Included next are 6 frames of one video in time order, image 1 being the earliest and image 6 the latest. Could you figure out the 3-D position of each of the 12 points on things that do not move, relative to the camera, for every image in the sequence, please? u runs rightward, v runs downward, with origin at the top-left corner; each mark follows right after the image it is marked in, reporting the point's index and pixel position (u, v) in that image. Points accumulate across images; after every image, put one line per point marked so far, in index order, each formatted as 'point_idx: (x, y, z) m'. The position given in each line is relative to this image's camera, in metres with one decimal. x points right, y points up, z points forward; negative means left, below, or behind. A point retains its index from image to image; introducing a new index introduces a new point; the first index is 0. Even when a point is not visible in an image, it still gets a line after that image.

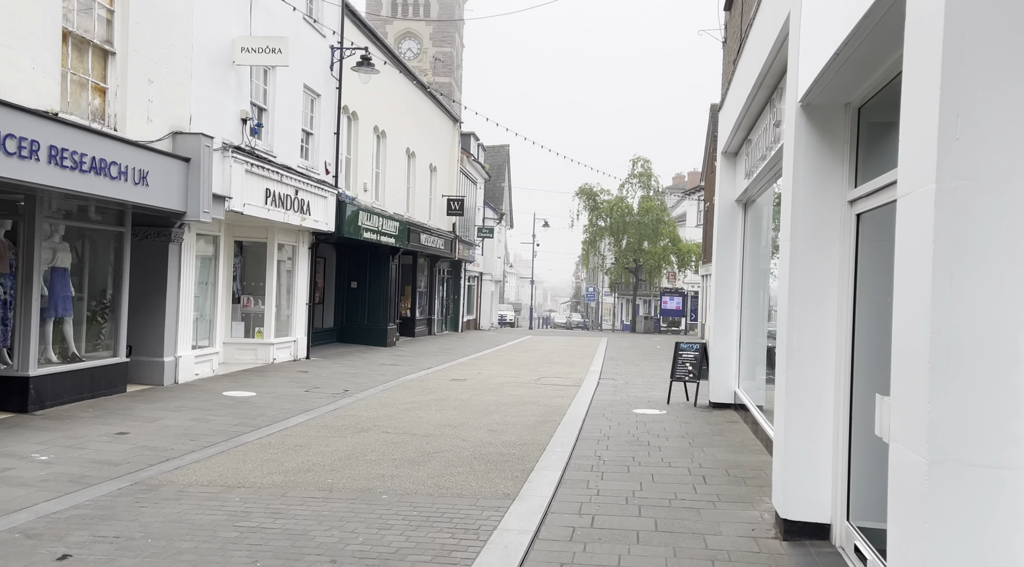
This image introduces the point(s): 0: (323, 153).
0: (-3.8, +2.6, +16.8) m
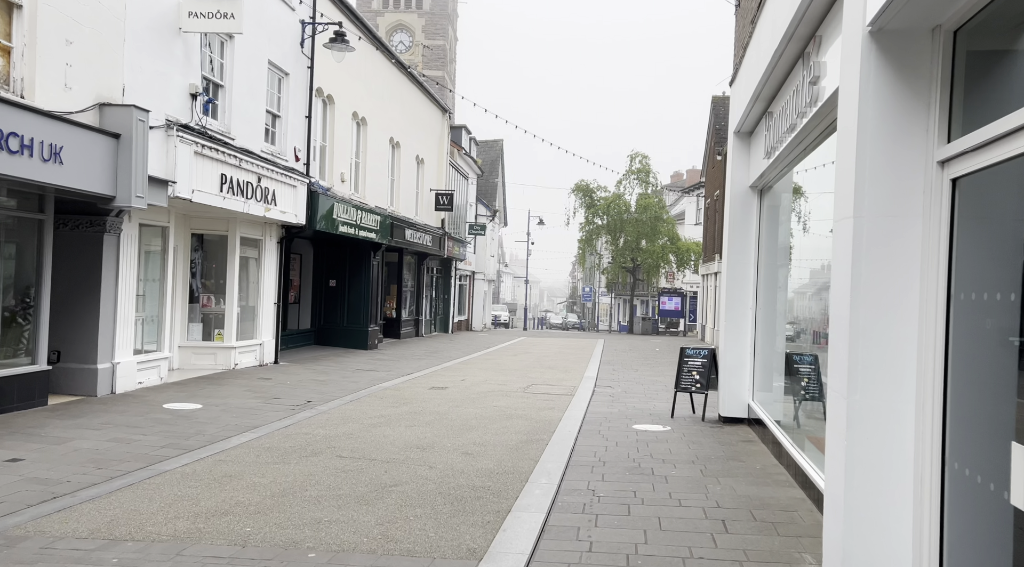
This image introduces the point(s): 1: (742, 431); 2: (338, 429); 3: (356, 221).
0: (-4.0, +2.7, +15.3) m
1: (+2.8, -1.8, +10.1) m
2: (-1.9, -1.6, +9.3) m
3: (-3.4, +1.4, +18.4) m
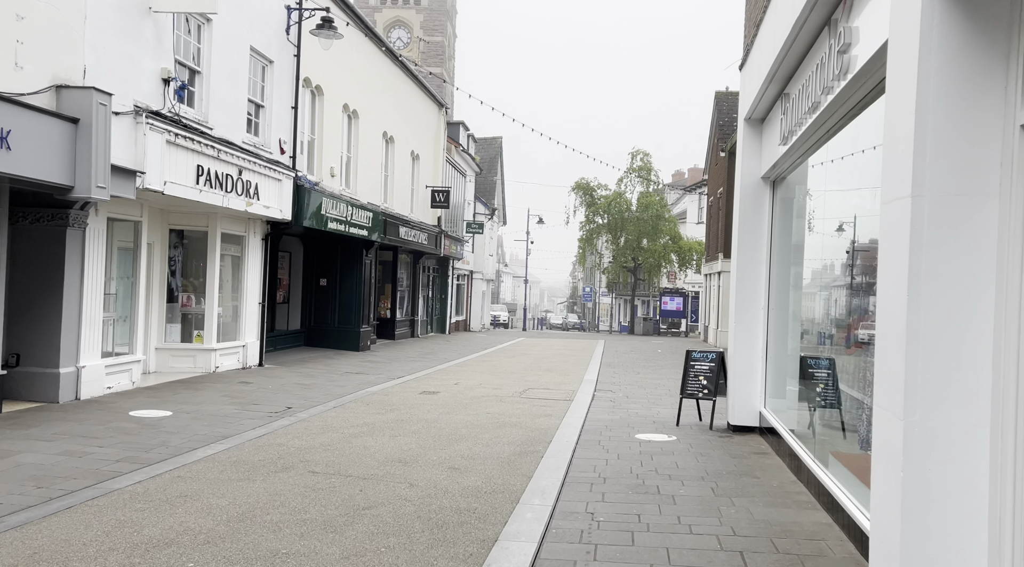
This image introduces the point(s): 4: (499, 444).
0: (-4.1, +2.7, +14.6) m
1: (+2.7, -1.7, +9.3) m
2: (-2.0, -1.6, +8.6) m
3: (-3.5, +1.4, +17.7) m
4: (-0.1, -1.6, +8.5) m
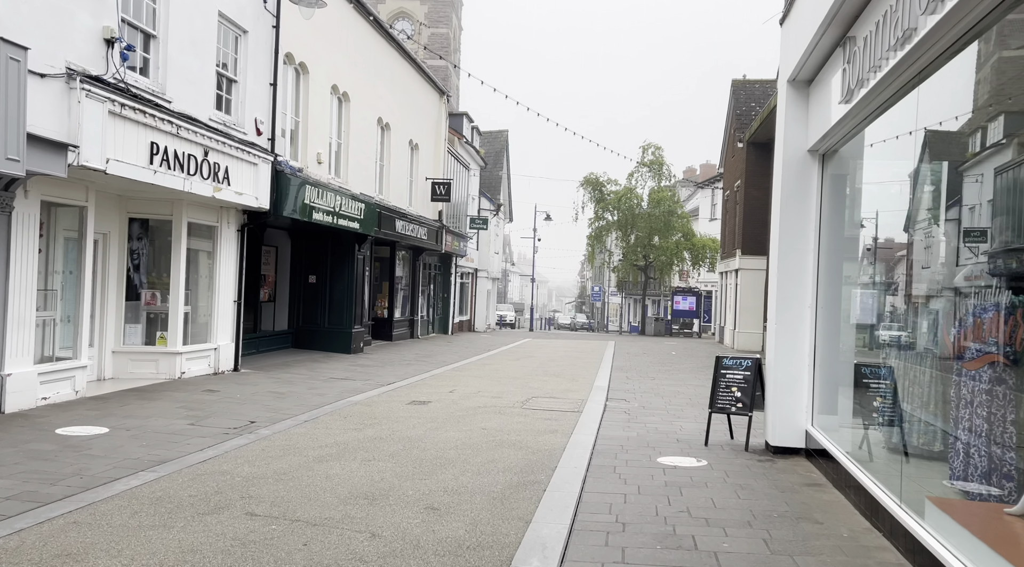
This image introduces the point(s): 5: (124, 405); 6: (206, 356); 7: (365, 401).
0: (-4.0, +2.7, +13.1) m
1: (+2.7, -1.7, +7.8) m
2: (-2.0, -1.5, +7.1) m
3: (-3.4, +1.5, +16.2) m
4: (-0.2, -1.6, +7.0) m
5: (-4.5, -1.4, +9.8) m
6: (-4.7, -1.1, +12.9) m
7: (-2.0, -1.6, +11.2) m
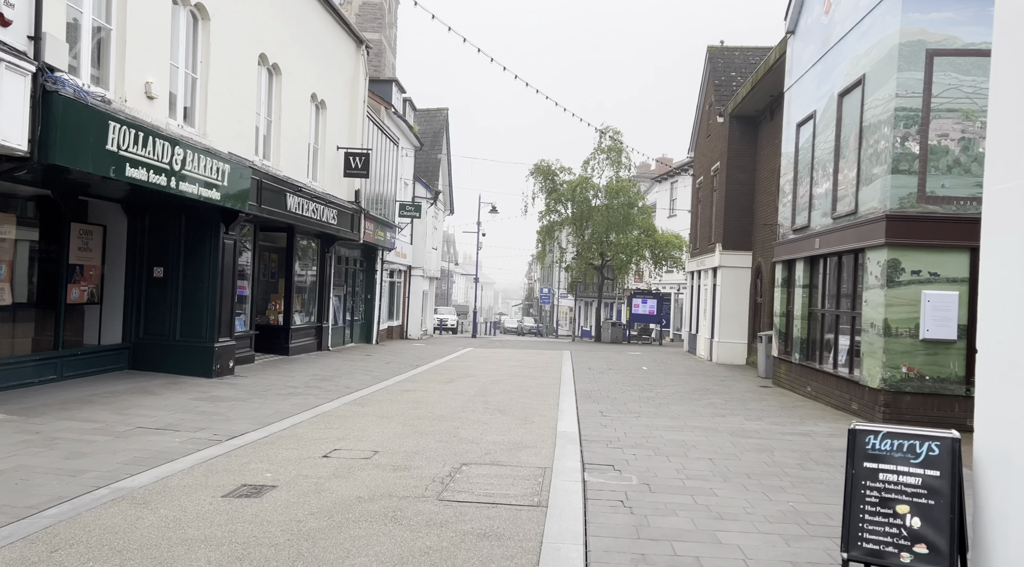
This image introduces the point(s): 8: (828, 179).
0: (-4.8, +2.8, +7.8) m
1: (+2.2, -1.6, +2.9) m
2: (-2.4, -1.4, +1.9) m
3: (-4.4, +1.5, +10.9) m
4: (-0.6, -1.5, +2.0) m
5: (-5.1, -1.3, +4.4) m
6: (-5.5, -1.0, +7.6) m
7: (-2.6, -1.5, +6.0) m
8: (+5.5, +1.8, +14.8) m
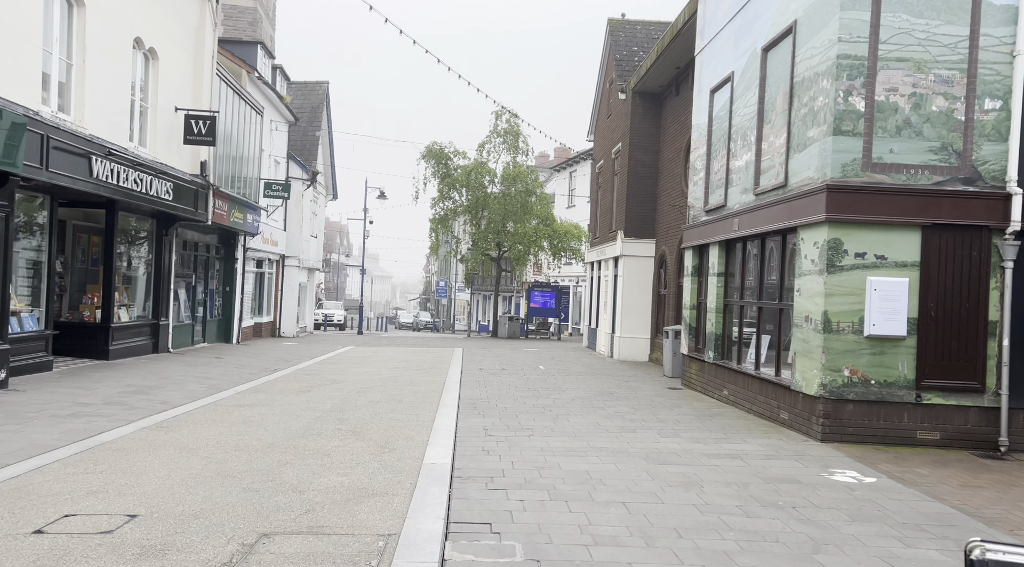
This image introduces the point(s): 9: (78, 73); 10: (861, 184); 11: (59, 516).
0: (-5.9, +3.0, +4.6) m
1: (+1.7, -1.5, +0.6) m
2: (-2.8, -1.3, -1.0) m
3: (-5.8, +1.7, +7.8) m
4: (-1.0, -1.4, -0.7) m
5: (-5.7, -1.2, +1.3) m
6: (-6.5, -0.9, +4.3) m
7: (-3.5, -1.4, +3.1) m
8: (+3.6, +2.0, +12.7) m
9: (-6.3, +3.1, +12.3) m
10: (+4.1, +1.2, +9.7) m
11: (-2.9, -1.5, +5.3) m
